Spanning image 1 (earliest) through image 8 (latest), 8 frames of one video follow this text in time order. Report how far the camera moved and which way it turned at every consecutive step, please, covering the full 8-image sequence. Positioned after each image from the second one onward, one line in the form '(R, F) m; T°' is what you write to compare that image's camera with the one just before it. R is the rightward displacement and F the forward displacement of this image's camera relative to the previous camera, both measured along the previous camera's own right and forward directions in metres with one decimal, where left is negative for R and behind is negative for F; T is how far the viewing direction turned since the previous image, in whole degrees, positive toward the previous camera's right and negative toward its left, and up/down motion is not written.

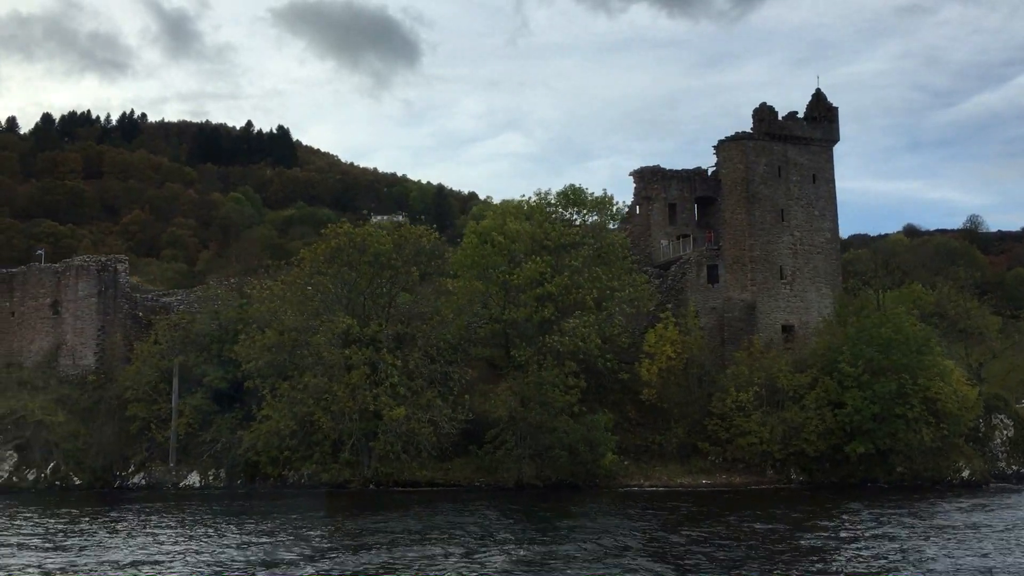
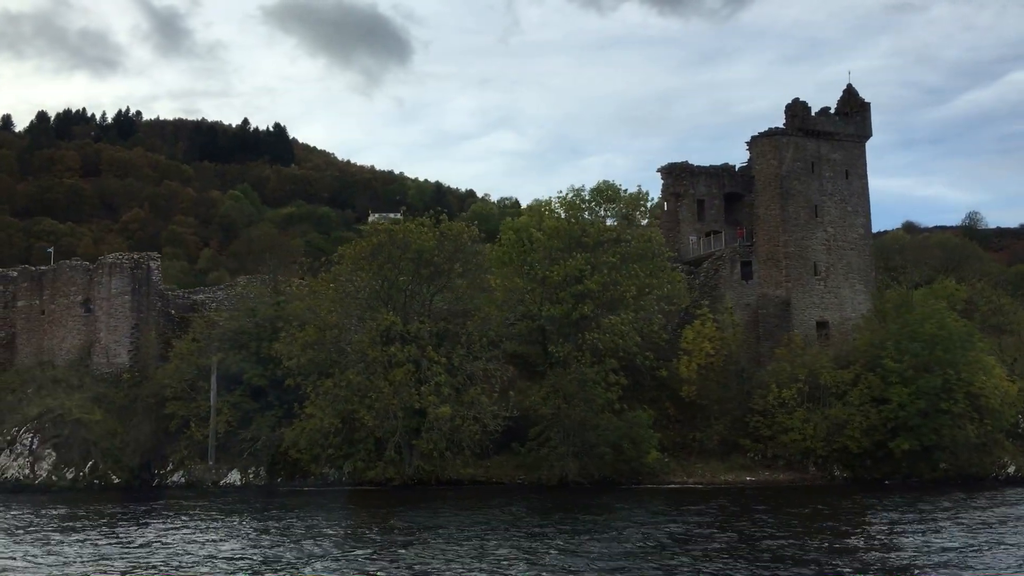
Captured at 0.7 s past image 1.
(-1.2, +0.1) m; 0°
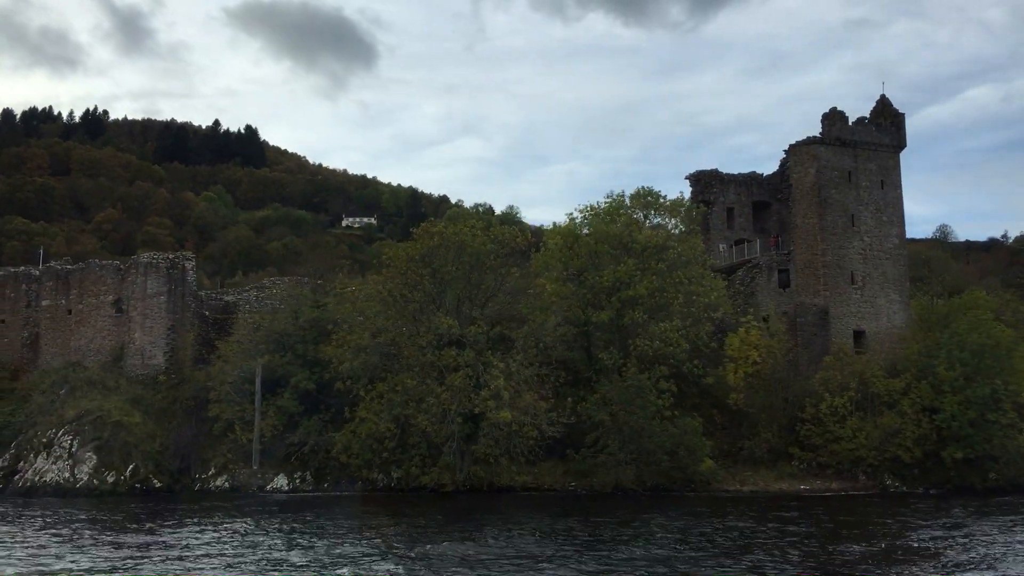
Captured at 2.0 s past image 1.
(-2.3, +0.3) m; +2°
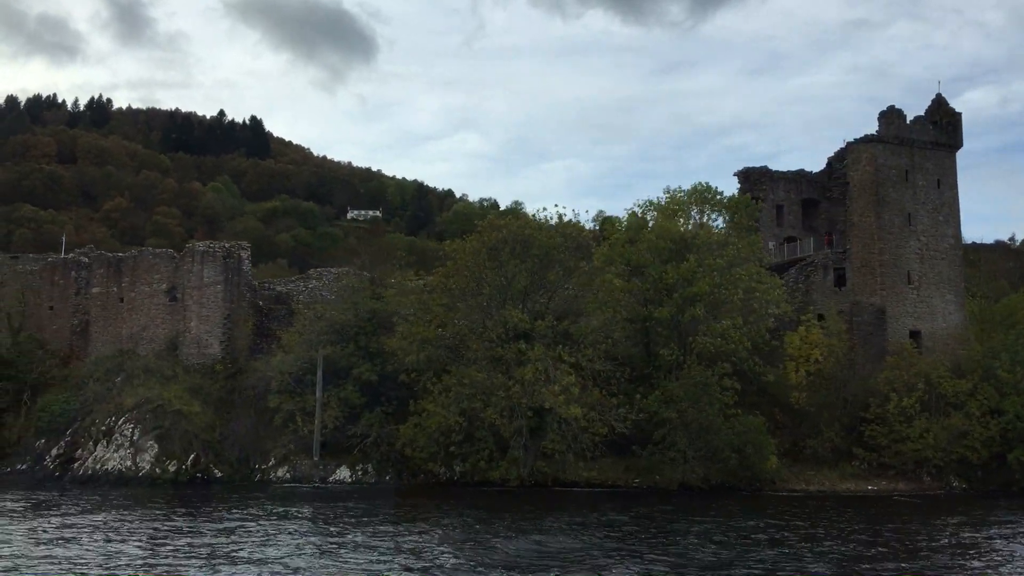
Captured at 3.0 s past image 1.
(-1.7, +0.2) m; 0°
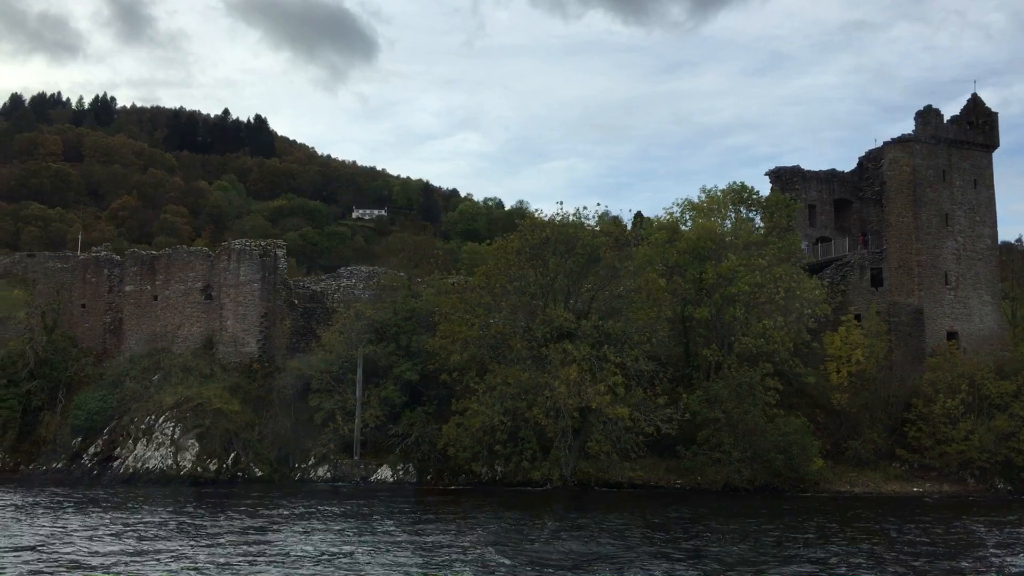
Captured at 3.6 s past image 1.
(-1.1, +0.1) m; 0°
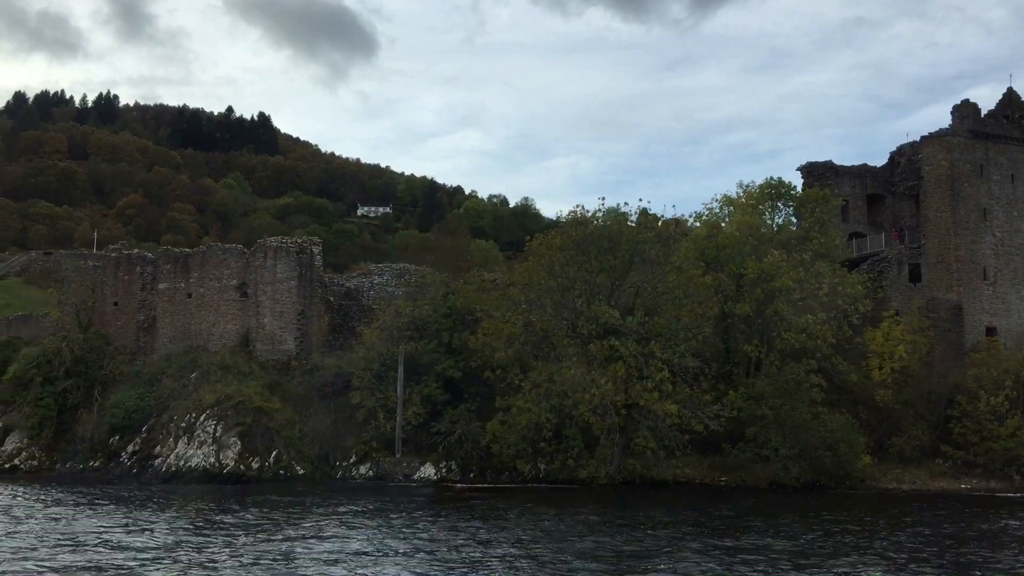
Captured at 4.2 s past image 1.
(-1.1, +0.2) m; 0°
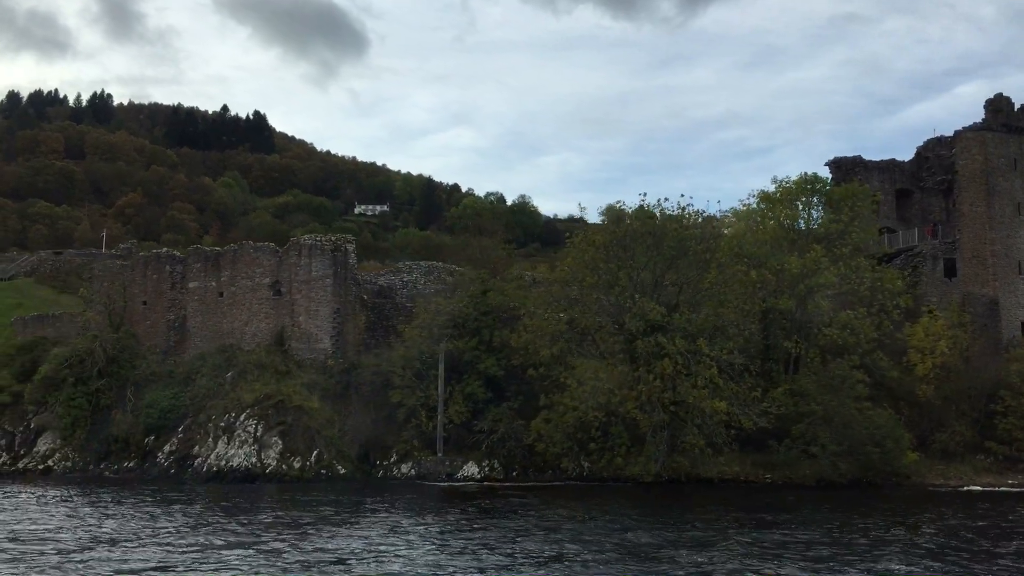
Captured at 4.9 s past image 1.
(-1.2, +0.2) m; 0°
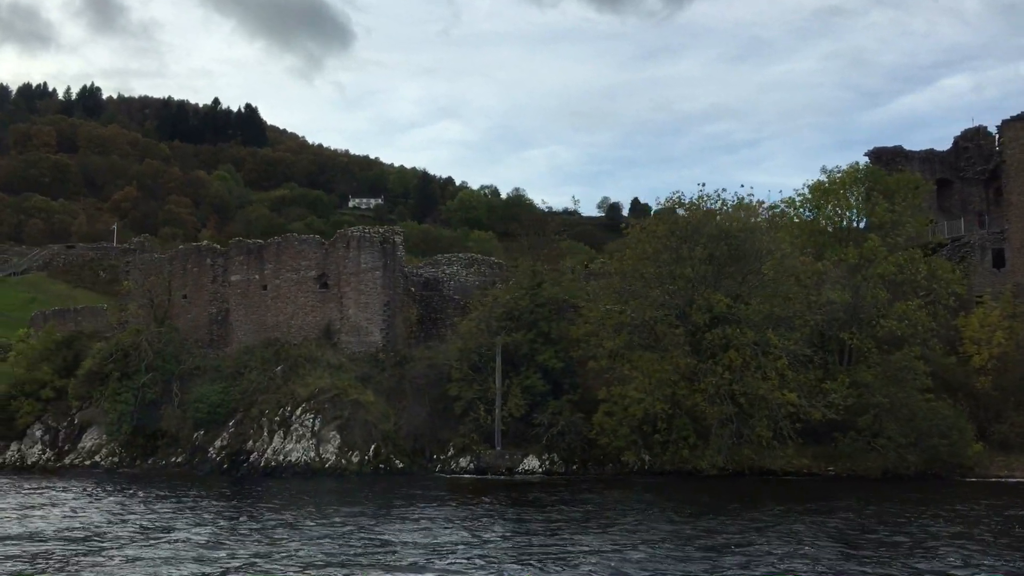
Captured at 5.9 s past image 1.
(-1.8, +0.3) m; 0°
